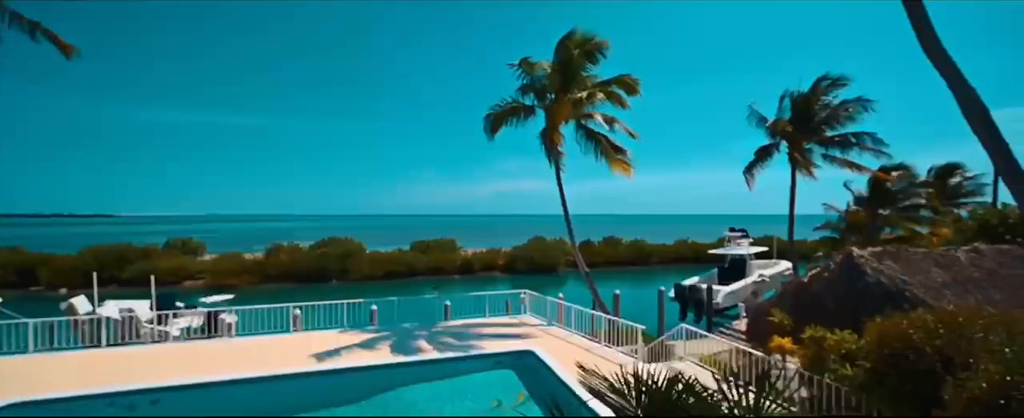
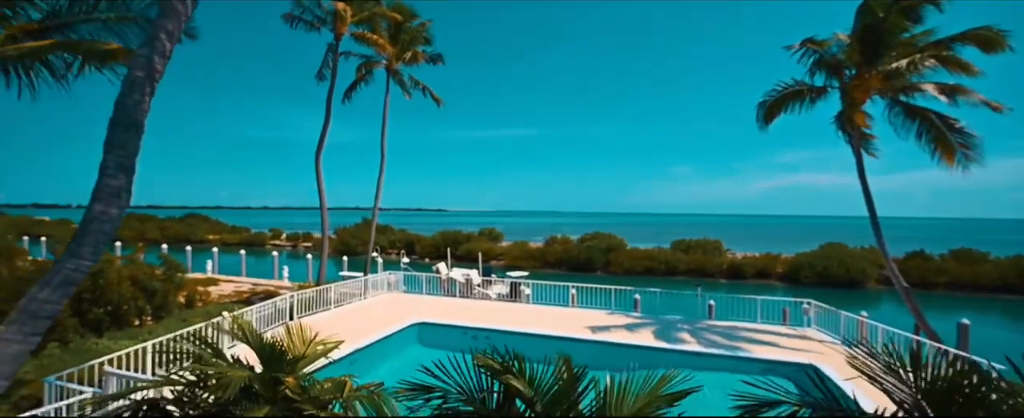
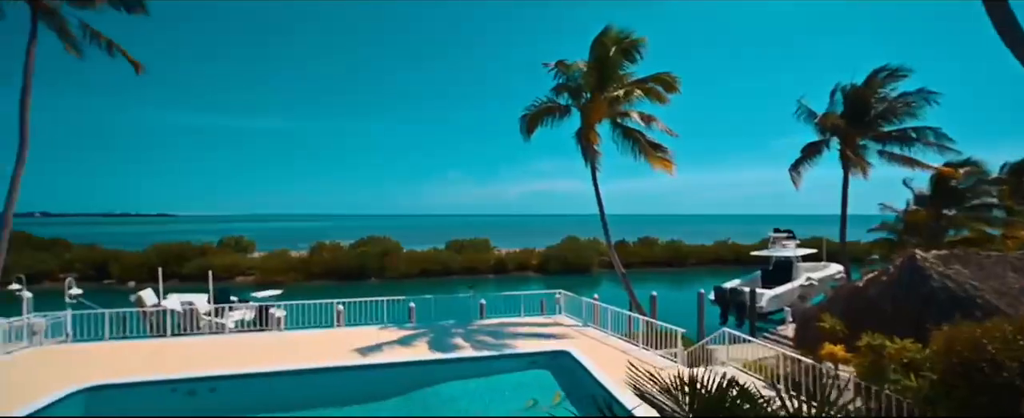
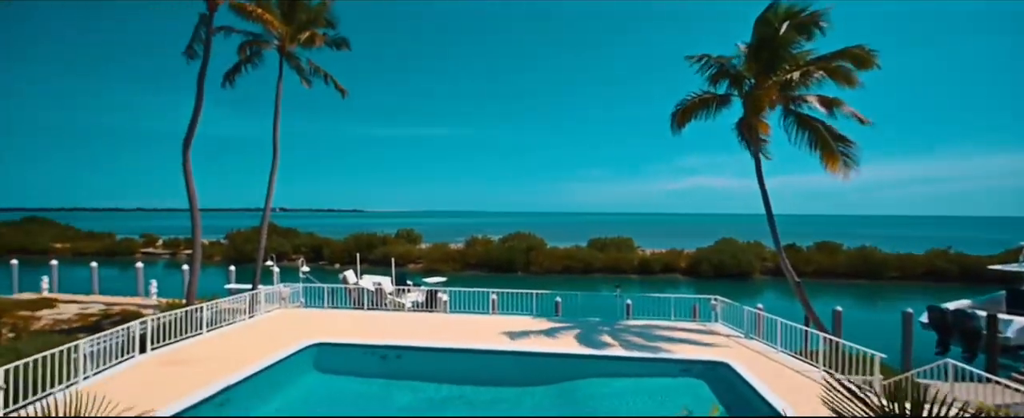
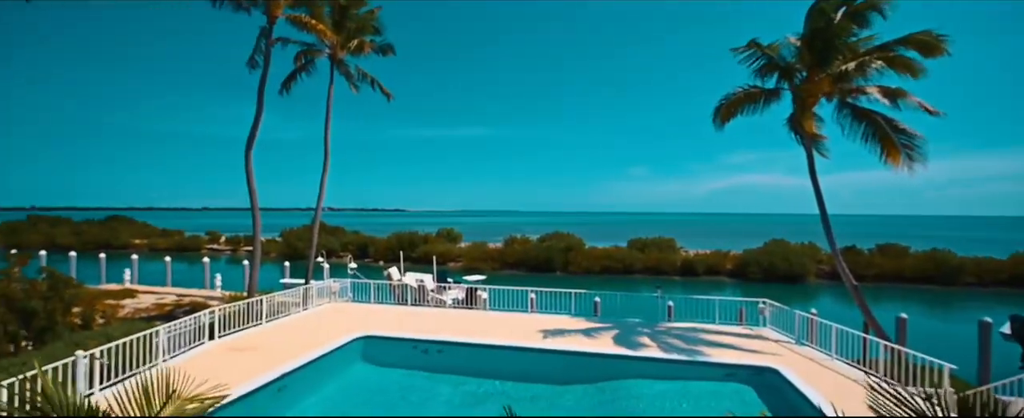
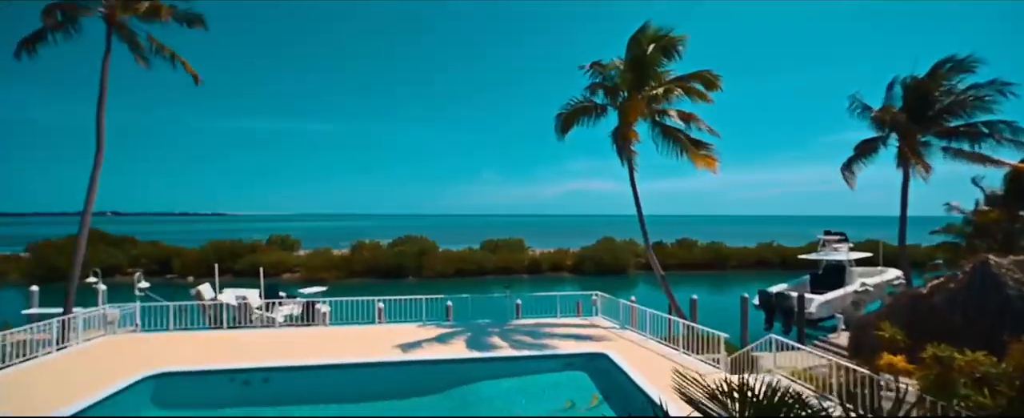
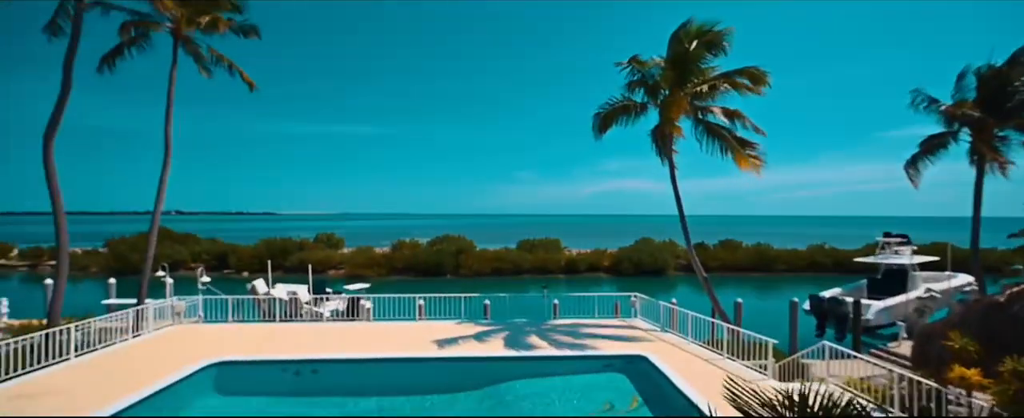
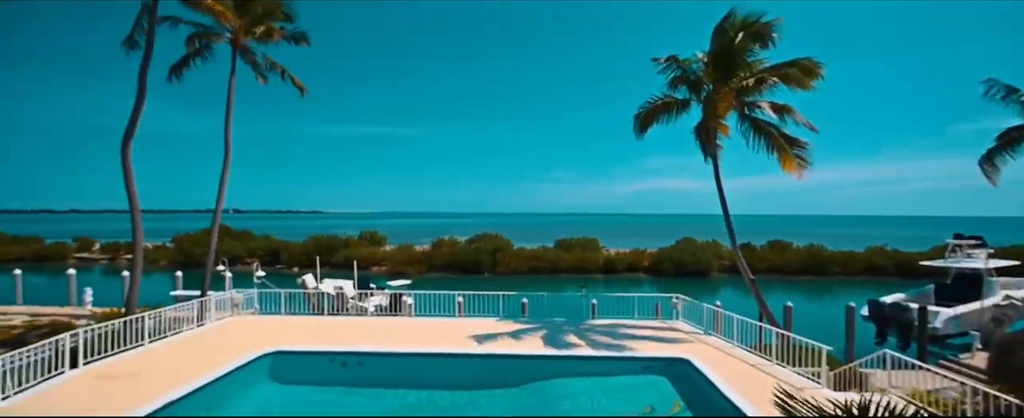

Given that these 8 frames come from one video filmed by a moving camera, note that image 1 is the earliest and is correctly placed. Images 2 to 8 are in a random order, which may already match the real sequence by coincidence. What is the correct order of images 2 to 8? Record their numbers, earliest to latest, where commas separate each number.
3, 6, 7, 8, 4, 5, 2
